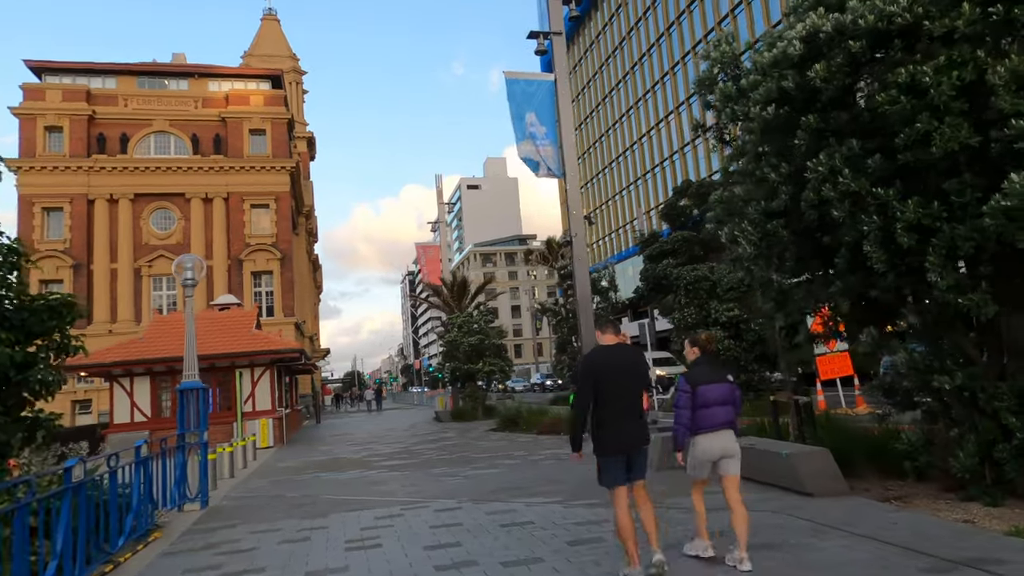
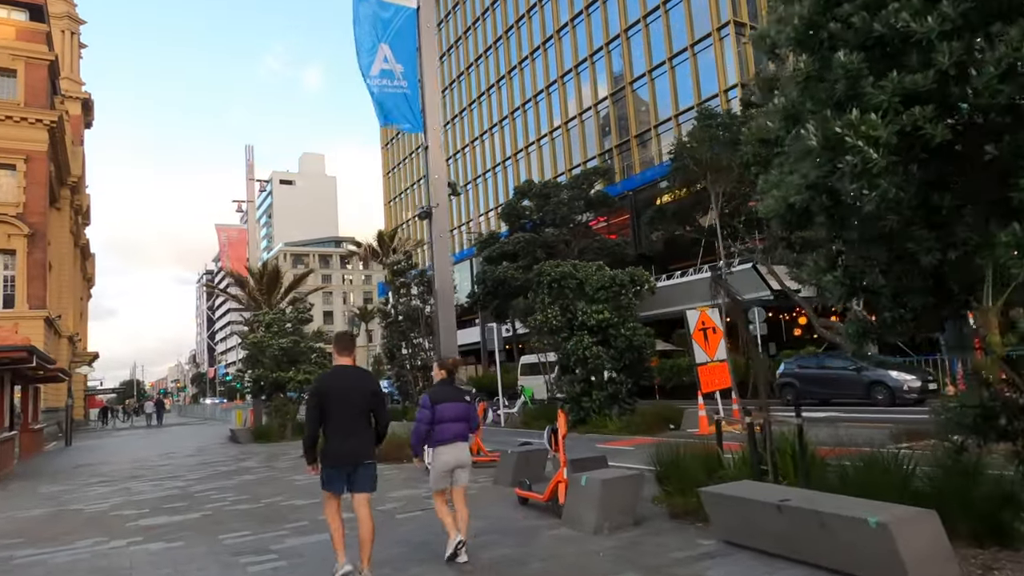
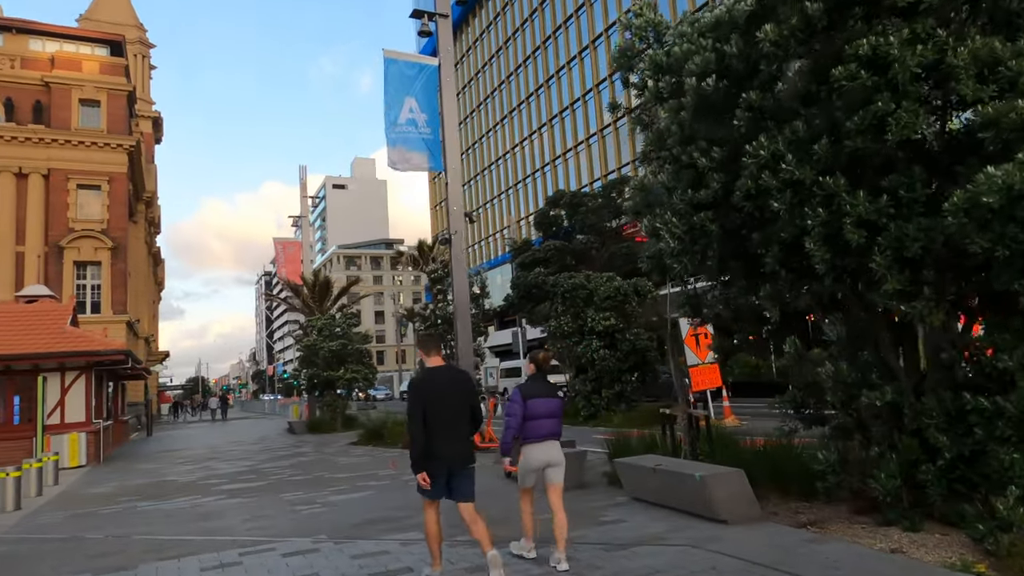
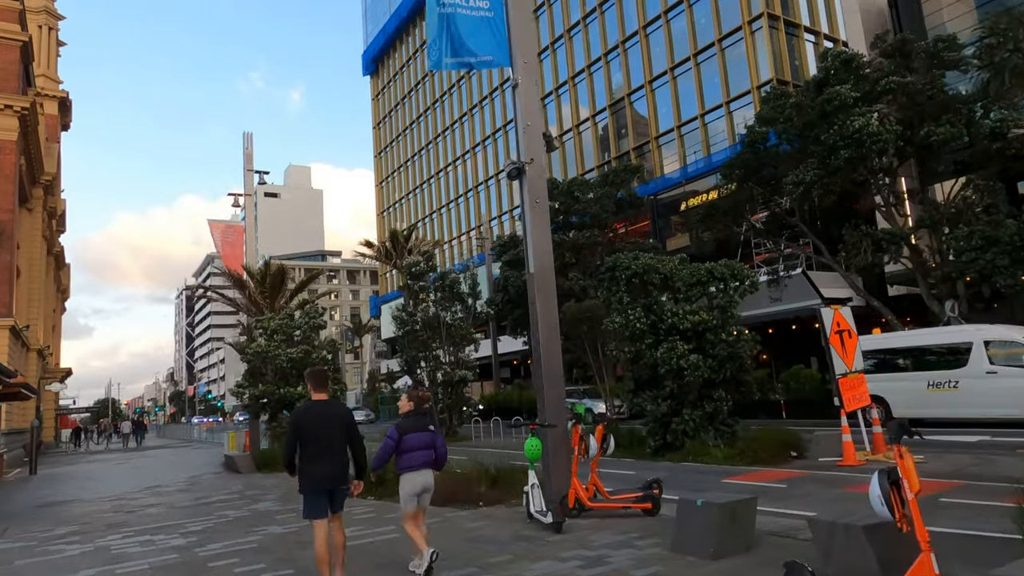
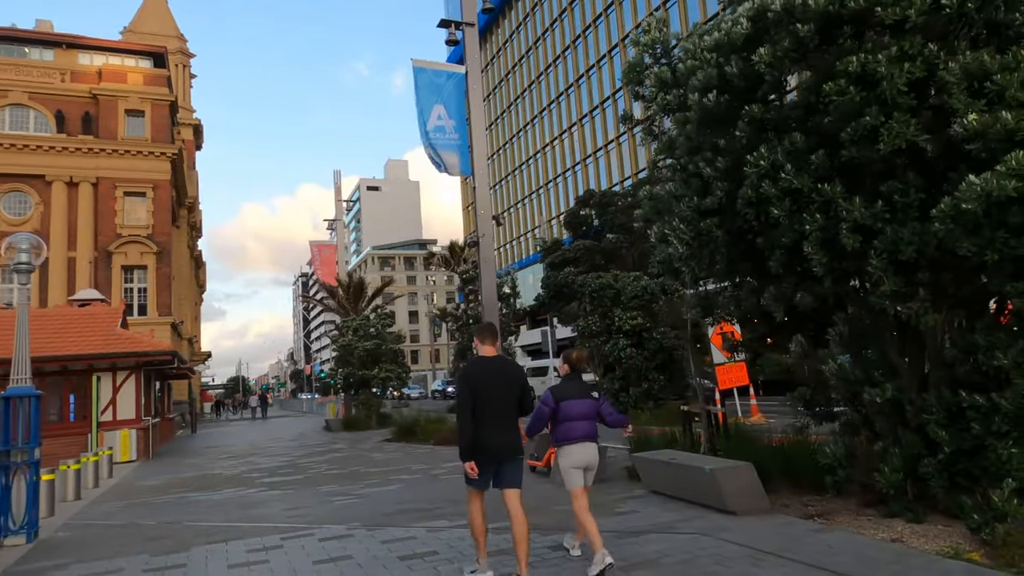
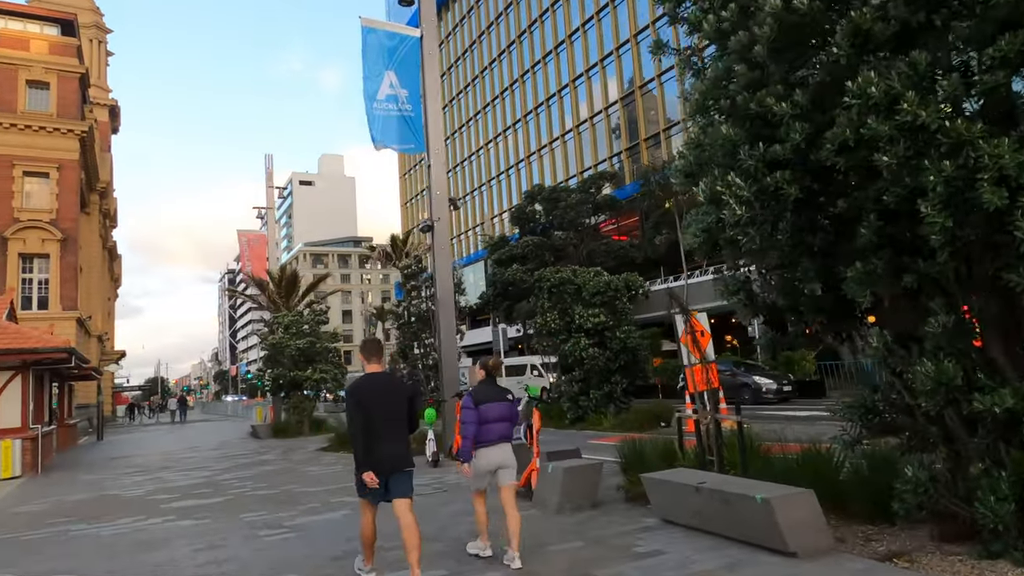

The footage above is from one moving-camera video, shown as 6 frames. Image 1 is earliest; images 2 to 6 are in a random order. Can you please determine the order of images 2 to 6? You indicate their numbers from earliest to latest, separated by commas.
5, 3, 6, 2, 4
